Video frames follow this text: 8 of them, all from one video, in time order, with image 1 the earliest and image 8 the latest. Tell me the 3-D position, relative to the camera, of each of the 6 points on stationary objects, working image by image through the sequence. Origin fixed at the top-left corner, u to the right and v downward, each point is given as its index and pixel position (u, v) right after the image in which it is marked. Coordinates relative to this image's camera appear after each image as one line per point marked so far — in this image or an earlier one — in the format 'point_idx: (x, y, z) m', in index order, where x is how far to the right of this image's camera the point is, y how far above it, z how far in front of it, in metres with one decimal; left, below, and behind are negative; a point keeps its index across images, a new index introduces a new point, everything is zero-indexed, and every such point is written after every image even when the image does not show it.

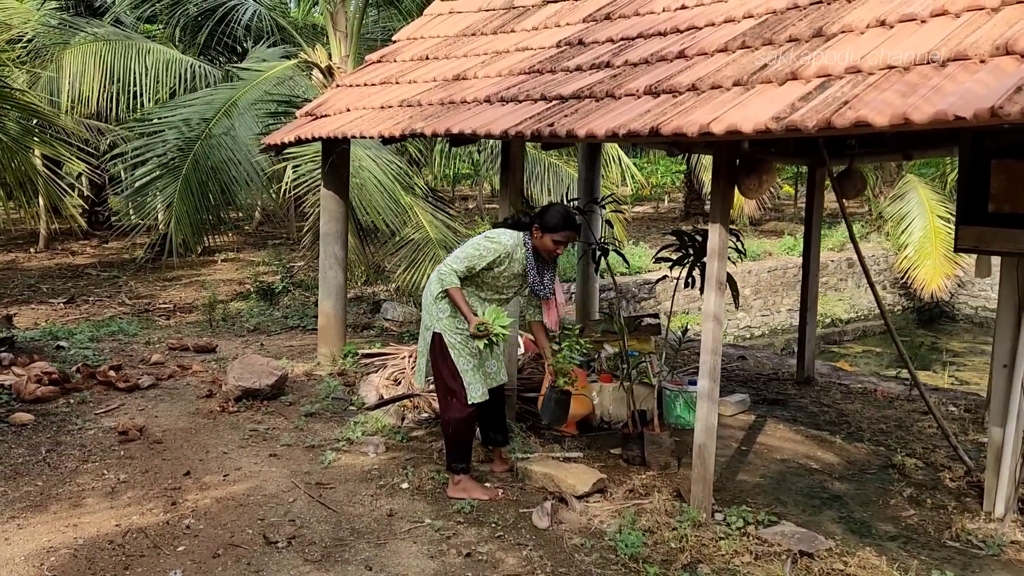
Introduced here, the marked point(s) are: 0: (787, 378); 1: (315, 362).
0: (+2.4, -0.8, +7.3) m
1: (-1.8, -0.7, +7.7) m
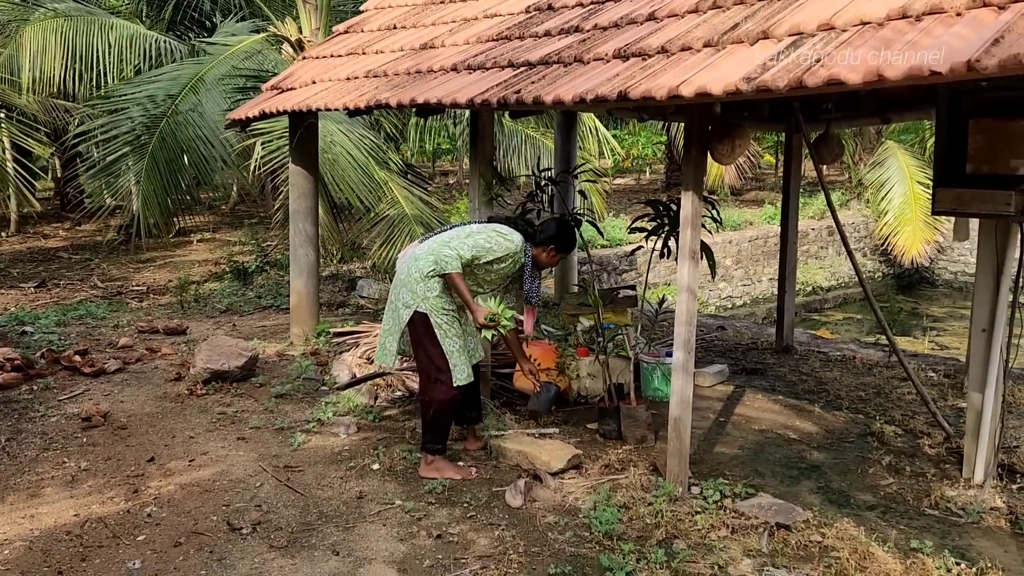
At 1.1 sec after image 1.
0: (+2.2, -0.5, +7.2) m
1: (-2.0, -0.5, +7.6) m
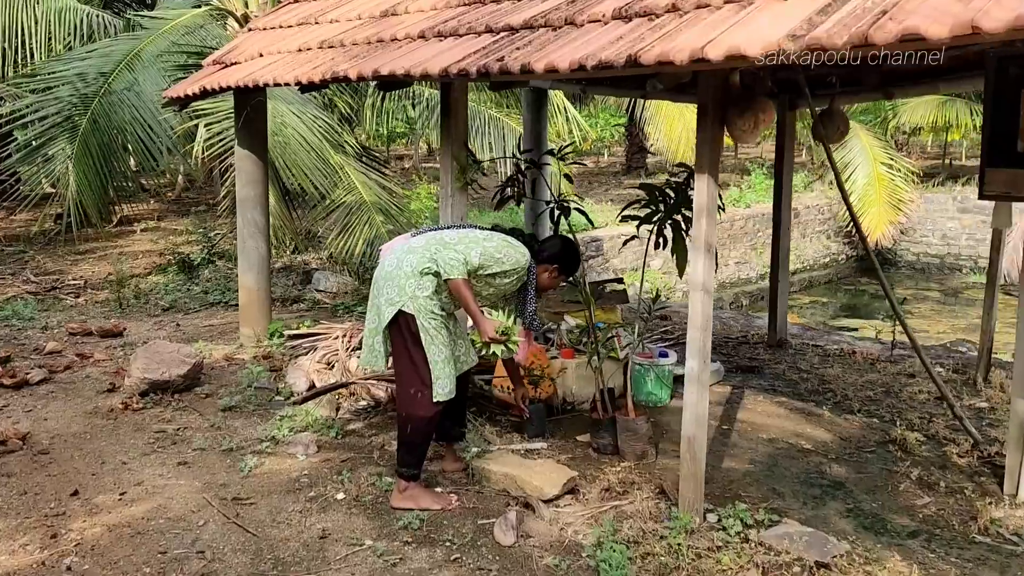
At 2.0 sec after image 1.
0: (+2.0, -0.4, +6.7) m
1: (-2.3, -0.4, +6.9) m
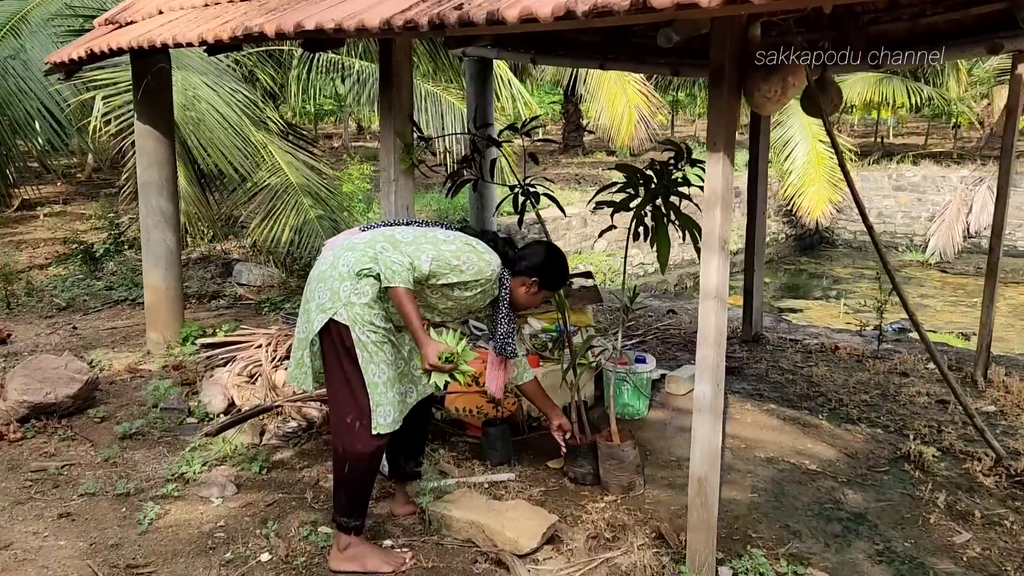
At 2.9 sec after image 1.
0: (+1.6, -0.3, +6.1) m
1: (-2.6, -0.4, +6.0) m
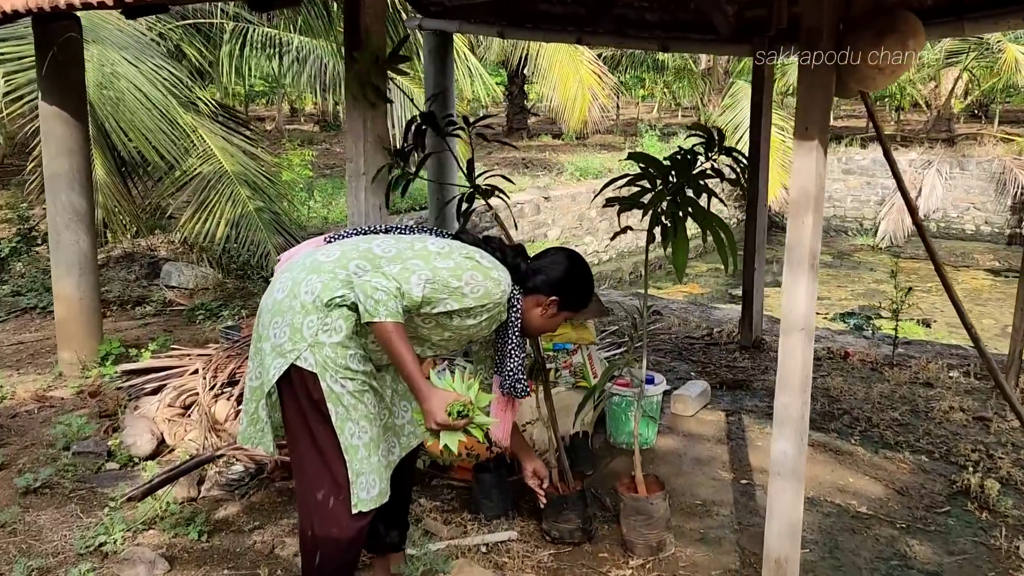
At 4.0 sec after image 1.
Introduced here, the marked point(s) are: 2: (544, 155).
0: (+1.4, -0.3, +5.6) m
1: (-2.8, -0.5, +5.1) m
2: (+0.6, +2.5, +16.1) m
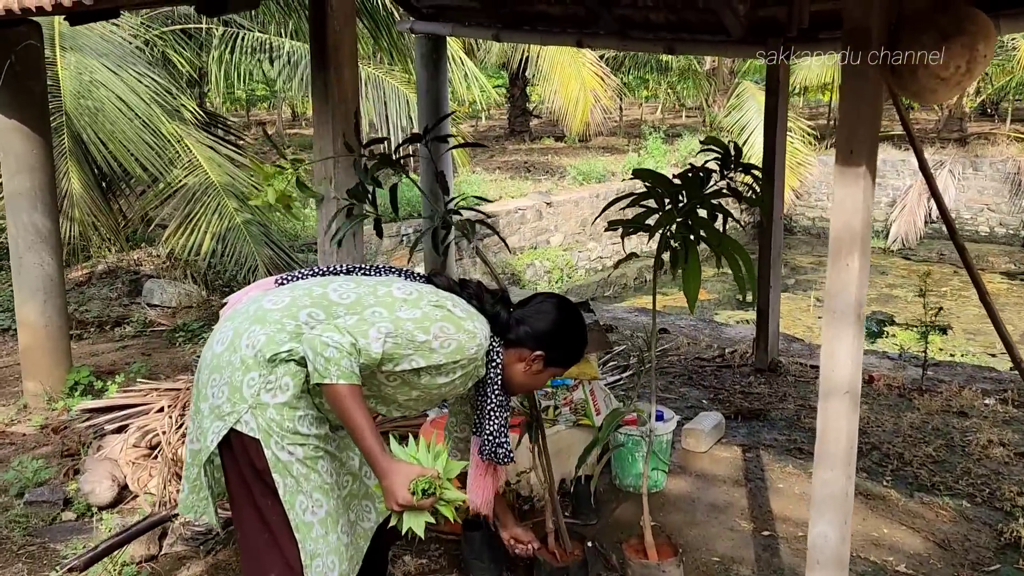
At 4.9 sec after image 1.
0: (+1.4, -0.4, +5.2) m
1: (-2.8, -0.6, +4.8) m
2: (+0.6, +2.4, +15.7) m
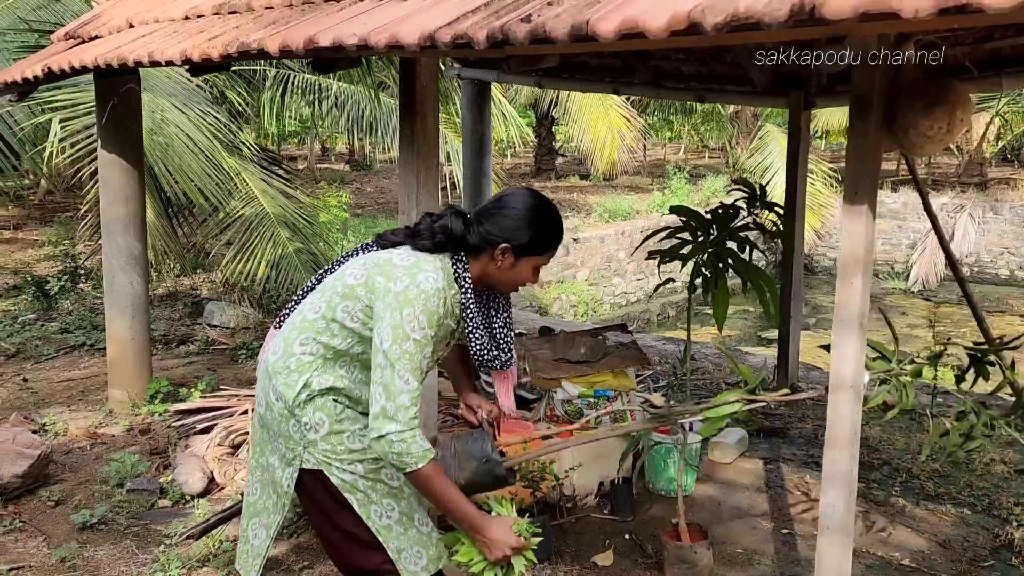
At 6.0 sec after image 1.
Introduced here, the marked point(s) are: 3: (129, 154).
0: (+1.7, -0.6, +5.6) m
1: (-2.5, -0.7, +5.2) m
2: (+1.2, +1.8, +16.2) m
3: (-2.3, +0.8, +5.0) m
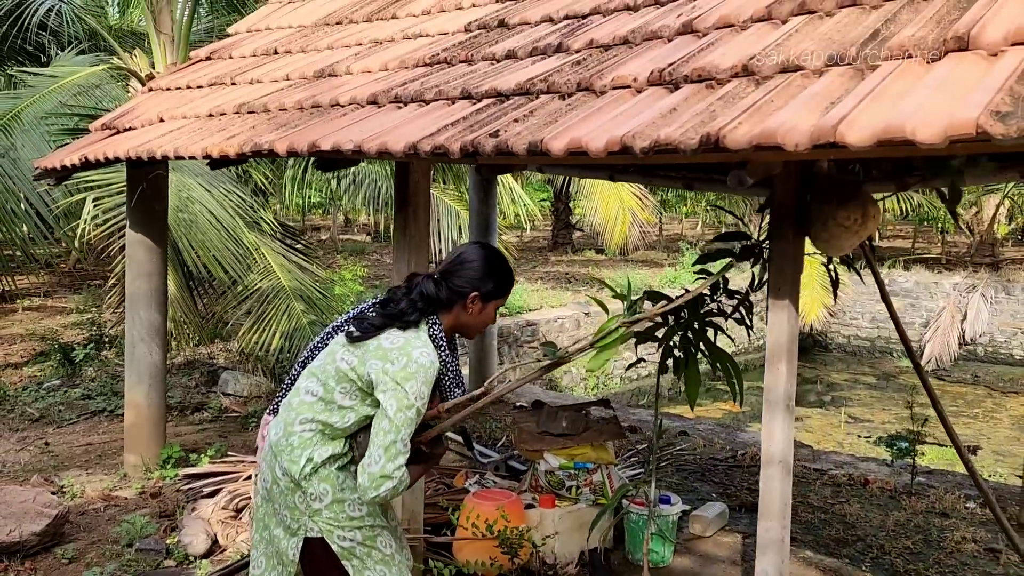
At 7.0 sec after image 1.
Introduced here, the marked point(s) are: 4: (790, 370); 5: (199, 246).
0: (+1.6, -1.2, +5.8) m
1: (-2.6, -1.2, +5.5) m
2: (+1.4, +0.3, +16.6) m
3: (-2.3, +0.4, +5.4) m
4: (+0.8, -0.2, +2.4) m
5: (-2.6, +0.3, +6.9) m
